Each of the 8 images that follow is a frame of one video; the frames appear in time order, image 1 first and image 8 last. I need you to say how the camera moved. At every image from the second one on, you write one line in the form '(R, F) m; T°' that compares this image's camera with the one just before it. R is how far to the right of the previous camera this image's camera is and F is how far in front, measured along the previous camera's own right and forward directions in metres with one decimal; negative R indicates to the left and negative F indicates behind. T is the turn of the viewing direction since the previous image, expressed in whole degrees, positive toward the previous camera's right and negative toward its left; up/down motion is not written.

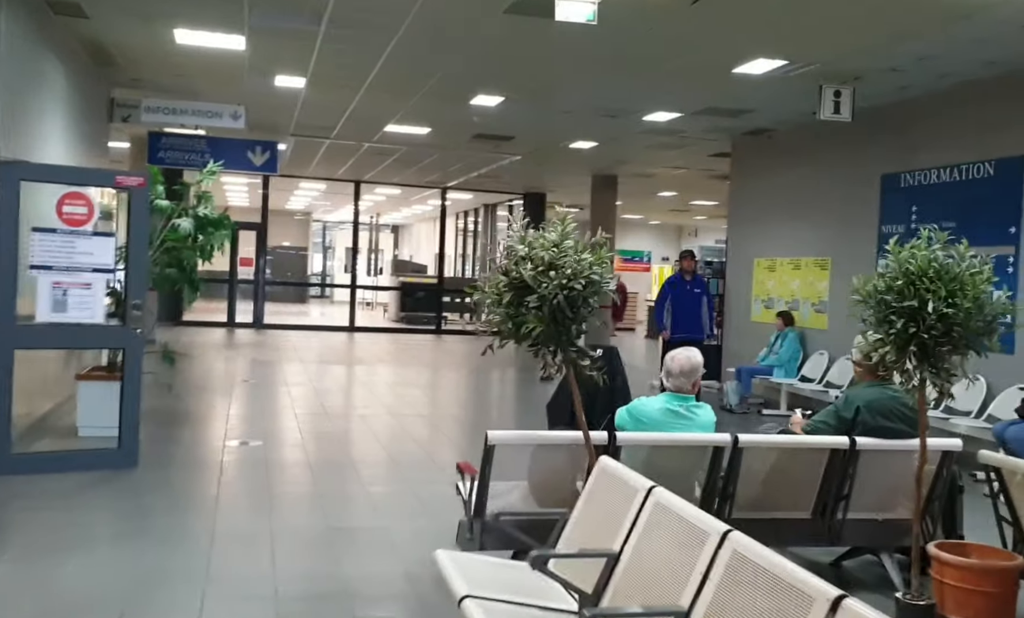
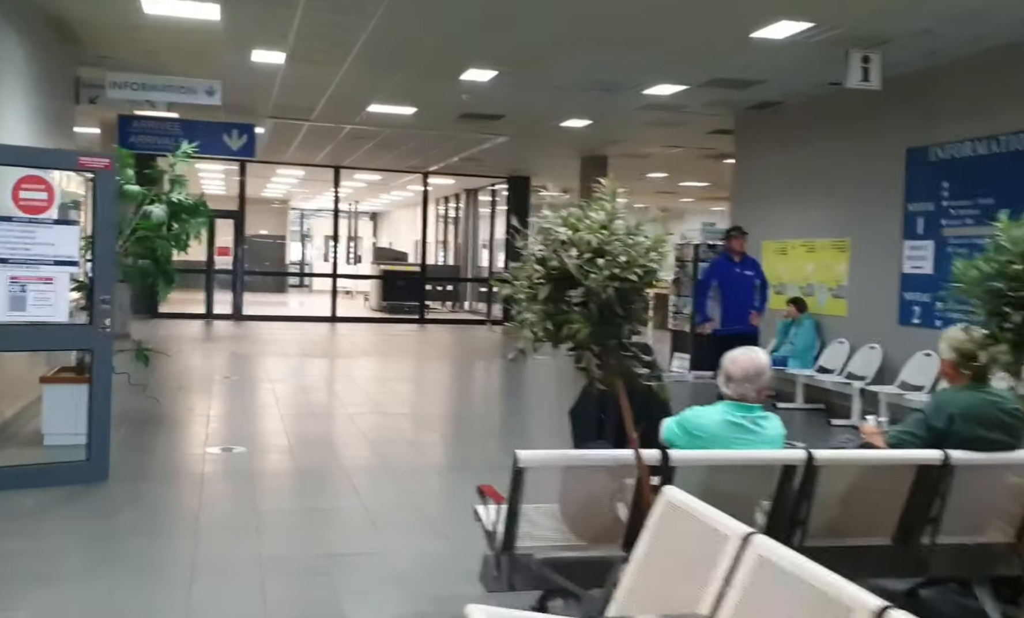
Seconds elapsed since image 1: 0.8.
(-0.2, +0.6) m; +1°
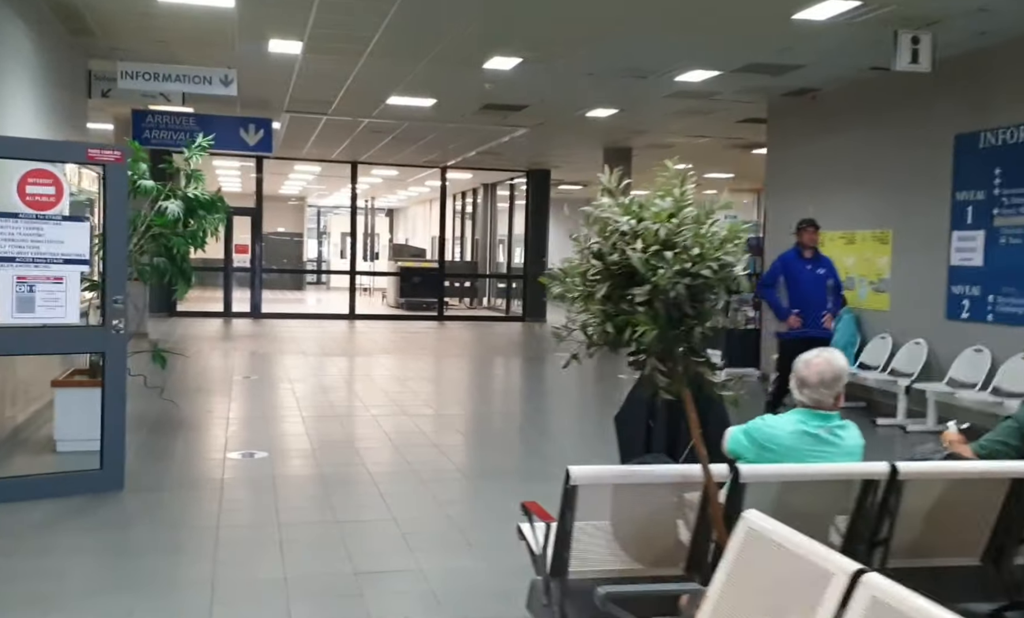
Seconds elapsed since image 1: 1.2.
(-0.1, +0.3) m; -1°
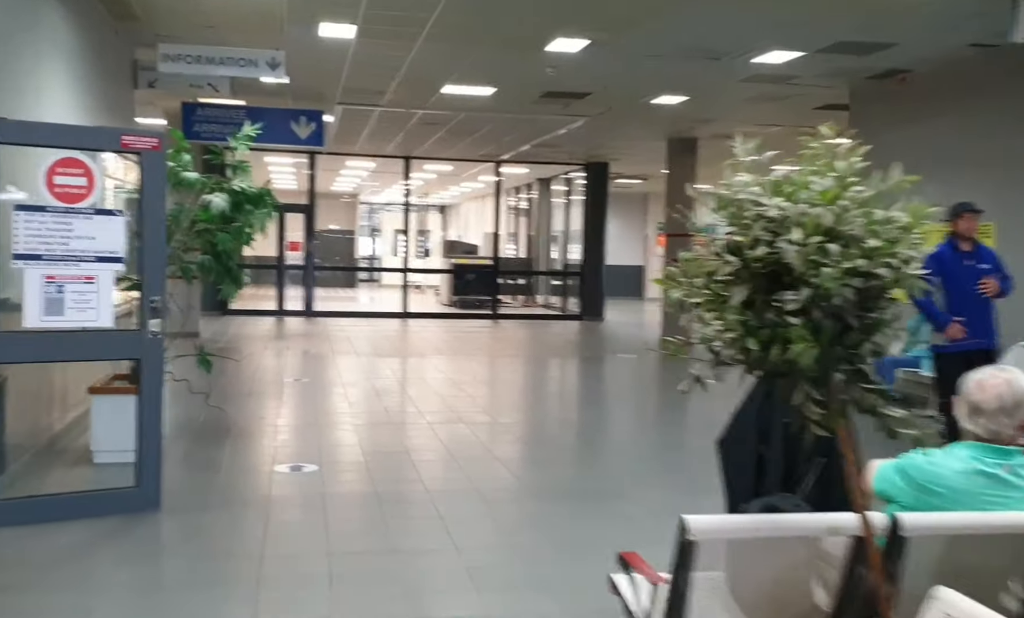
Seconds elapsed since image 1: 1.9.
(-0.1, +0.5) m; -3°
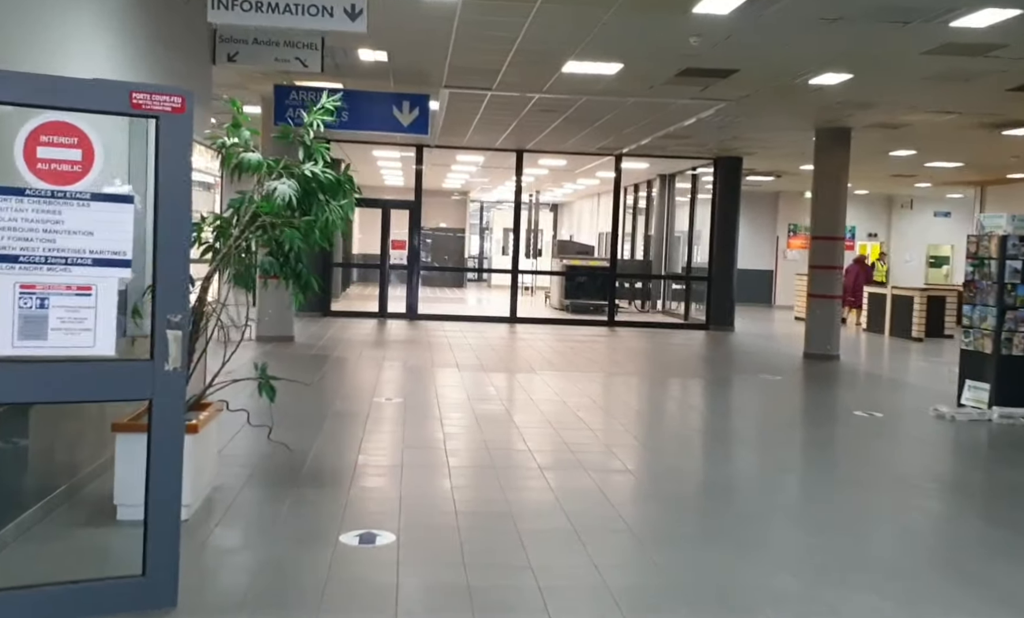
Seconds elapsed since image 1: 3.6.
(-0.2, +1.3) m; -7°
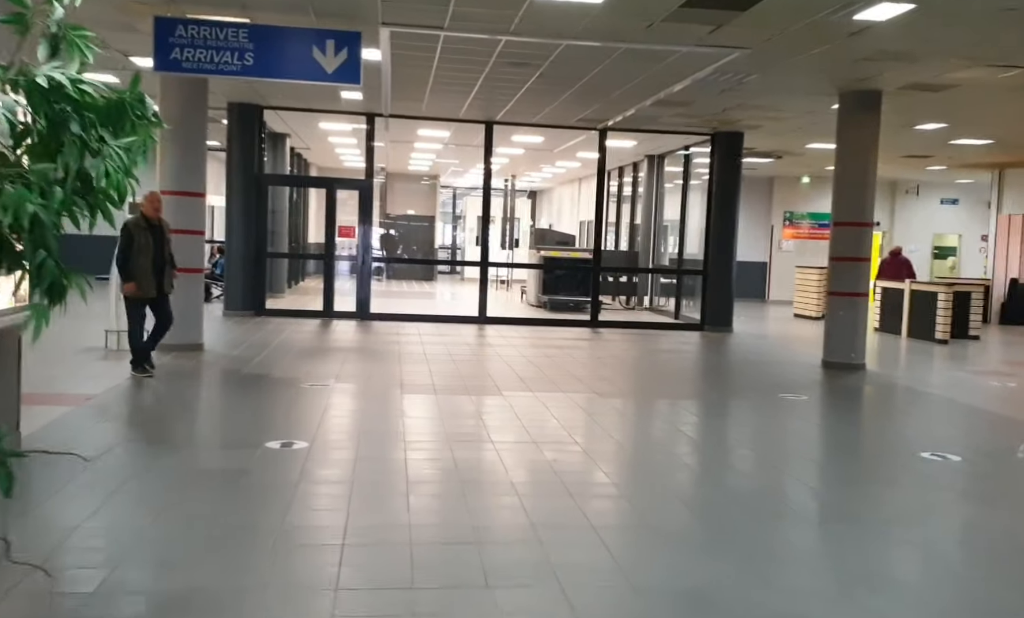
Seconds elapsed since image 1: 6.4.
(+0.2, +2.1) m; +1°
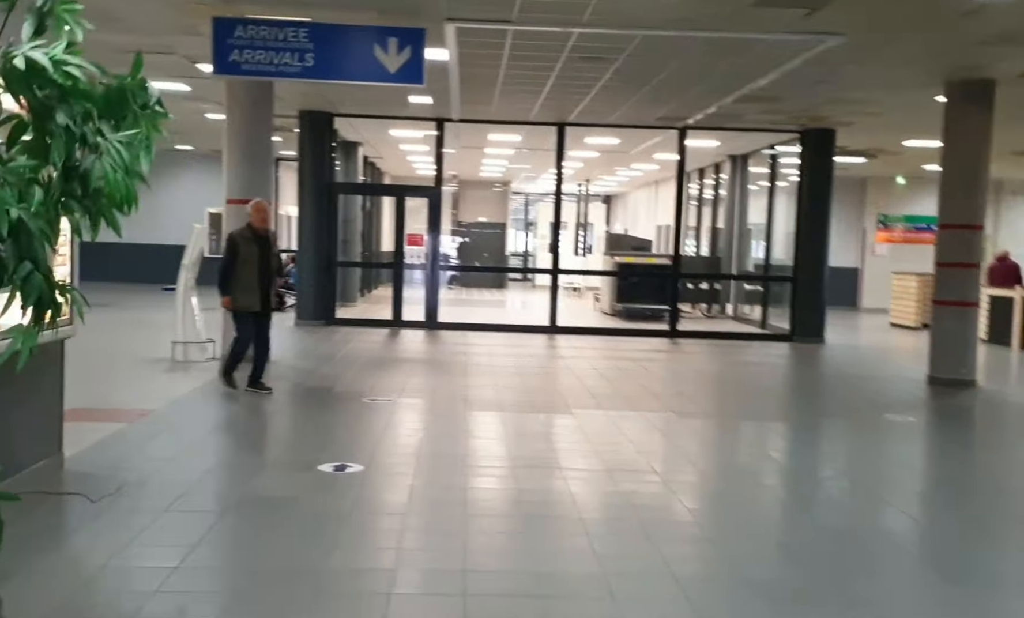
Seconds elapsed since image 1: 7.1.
(0.0, +0.5) m; -5°
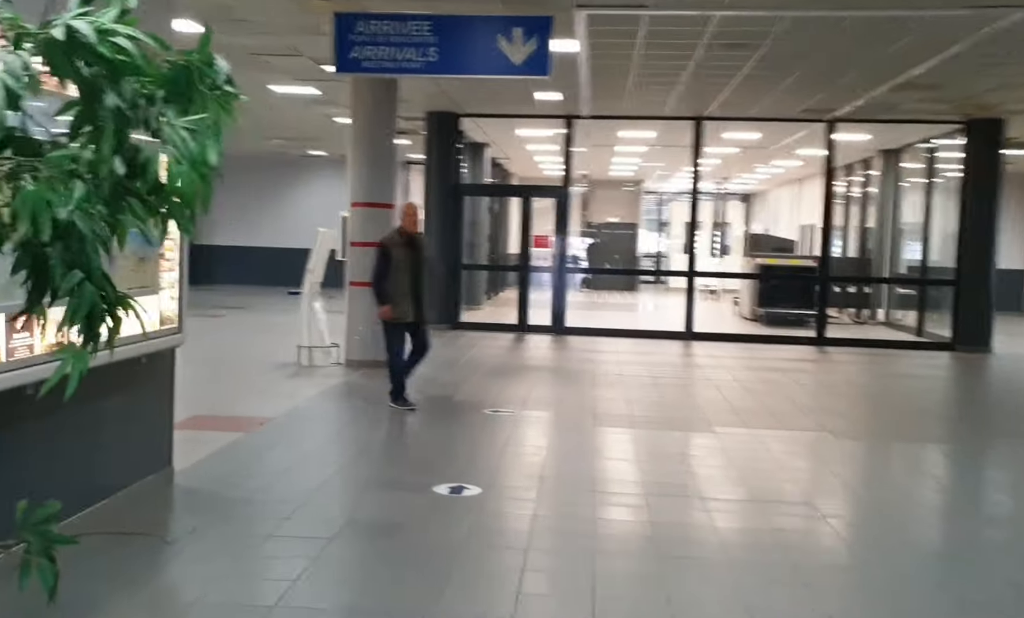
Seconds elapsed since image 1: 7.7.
(0.0, +0.5) m; -8°
